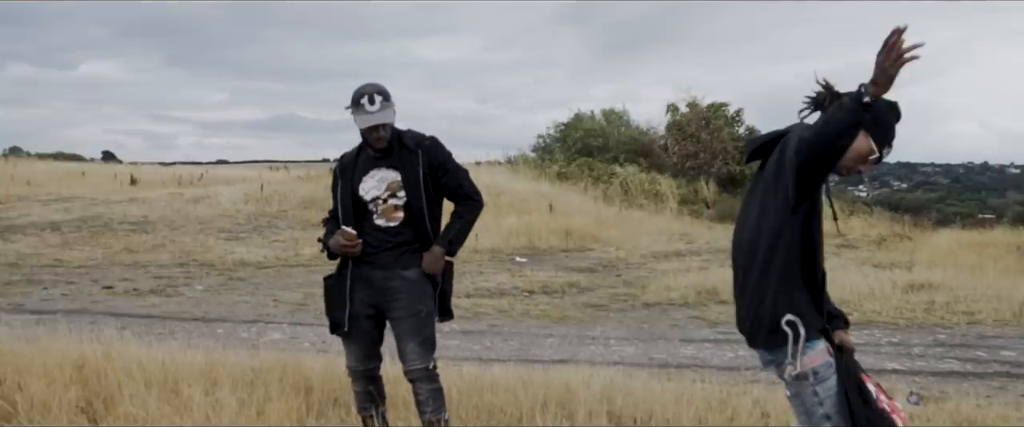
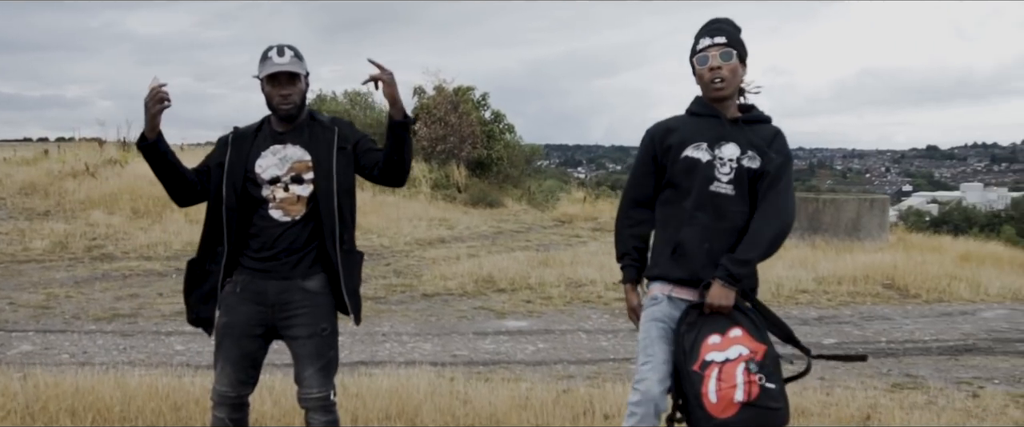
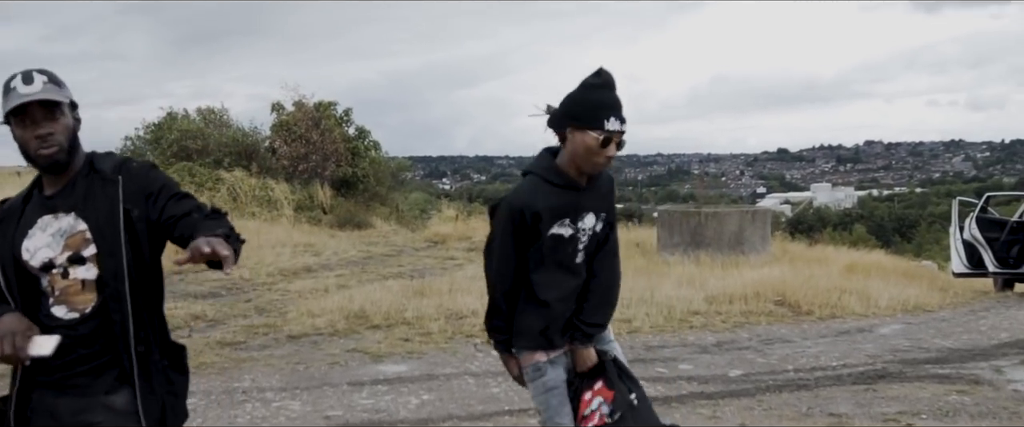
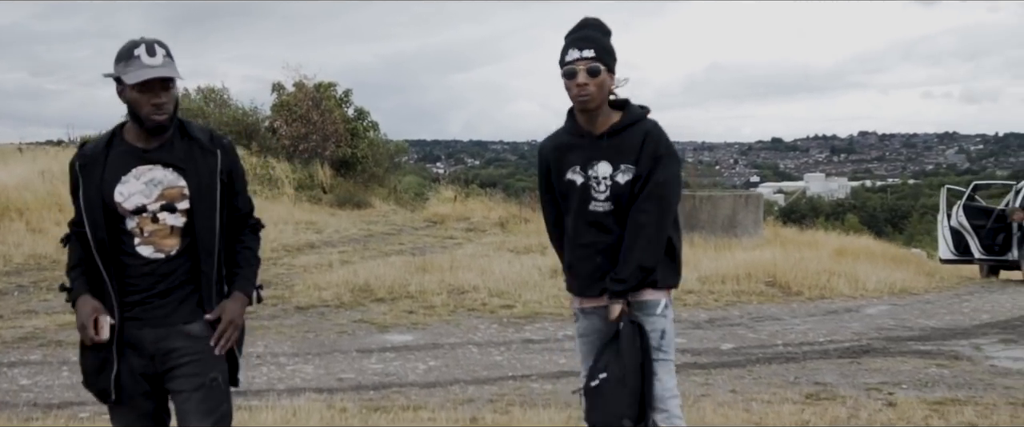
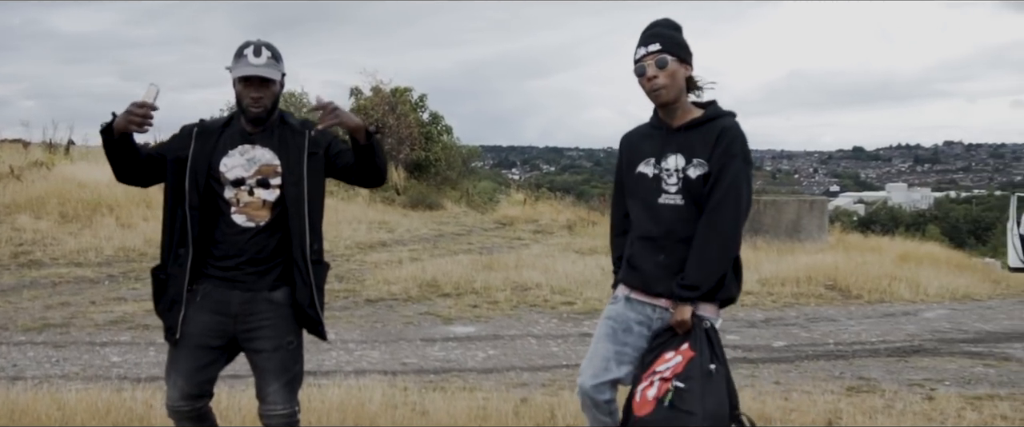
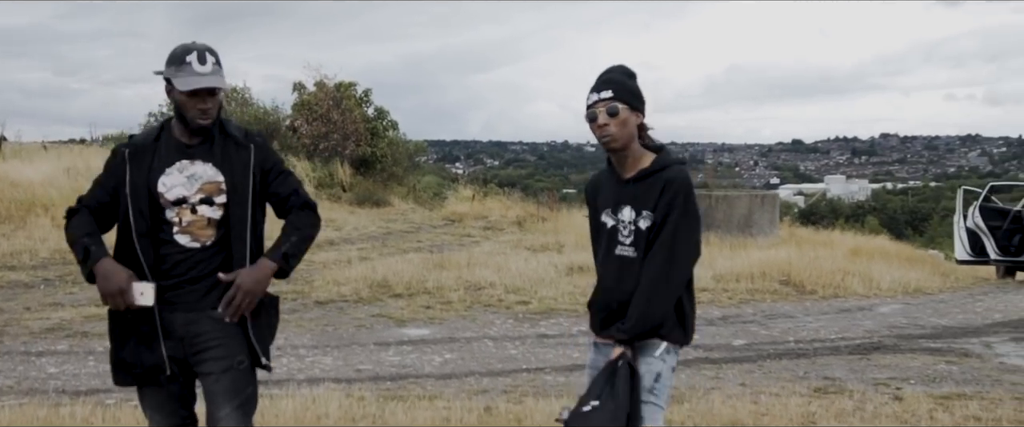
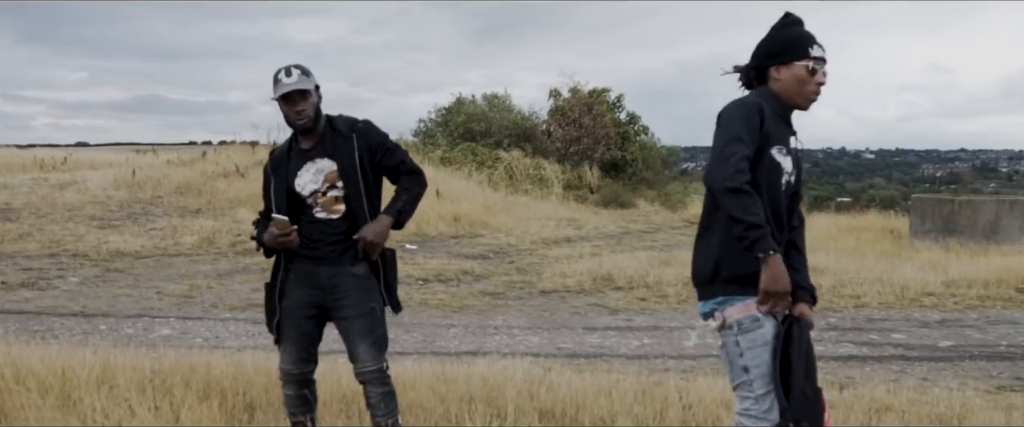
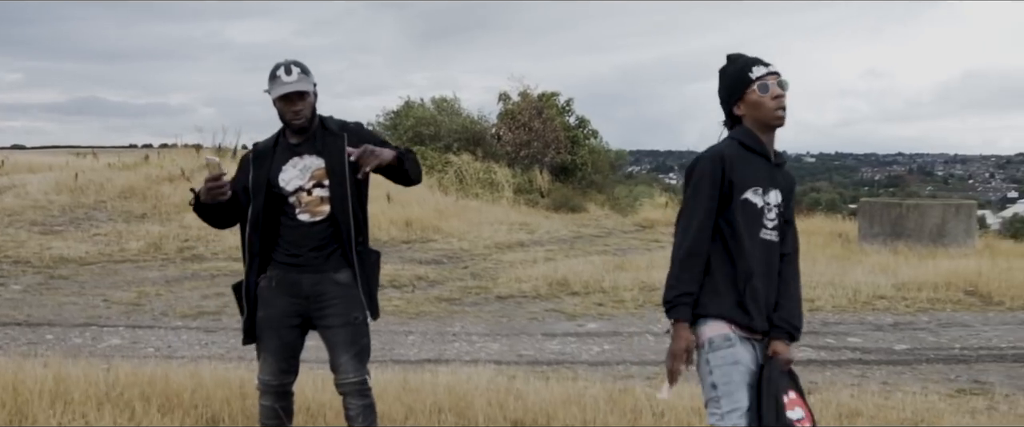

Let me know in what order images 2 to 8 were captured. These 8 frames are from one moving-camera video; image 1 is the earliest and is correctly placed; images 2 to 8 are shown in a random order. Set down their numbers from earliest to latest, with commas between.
7, 8, 2, 5, 6, 4, 3
